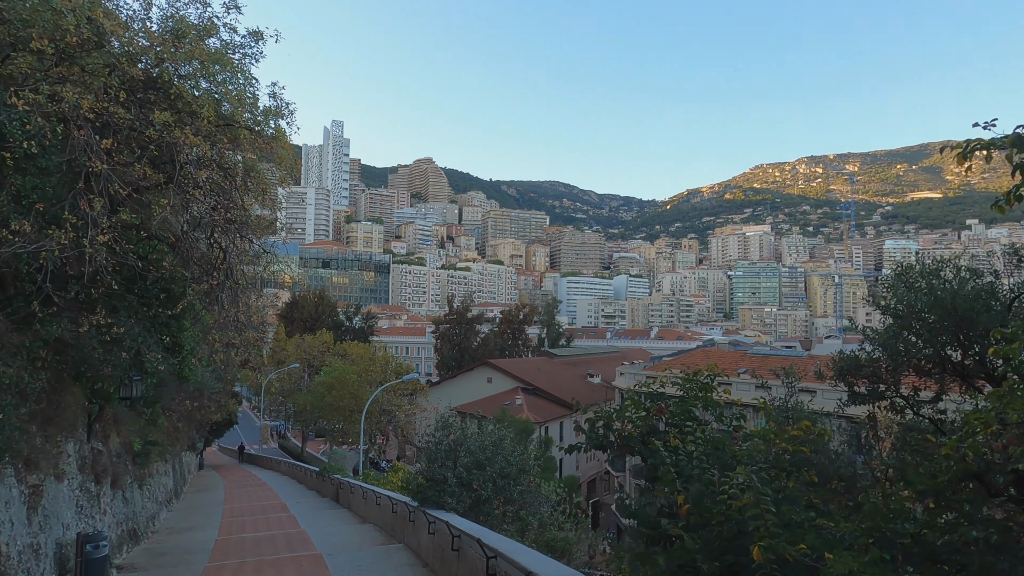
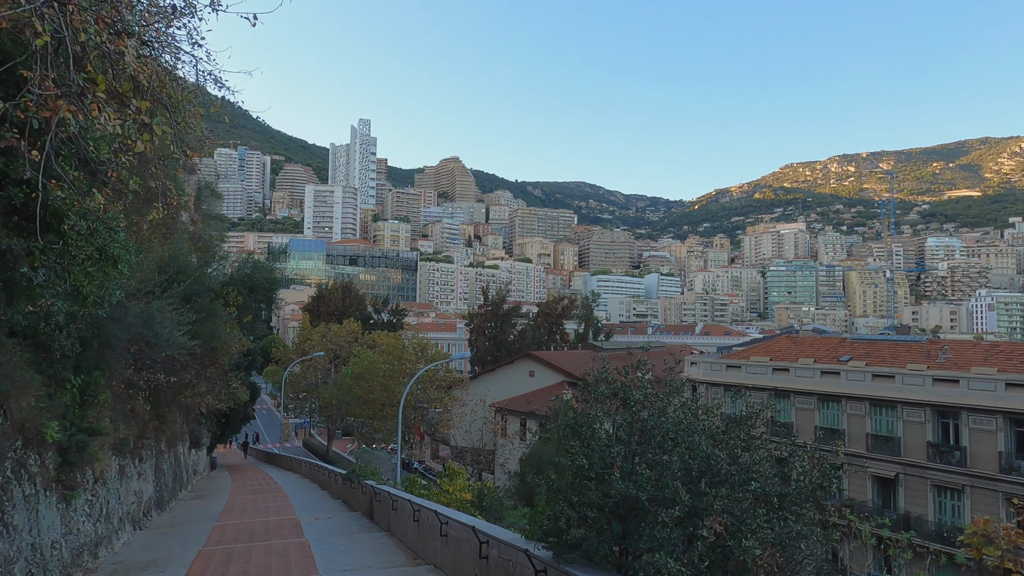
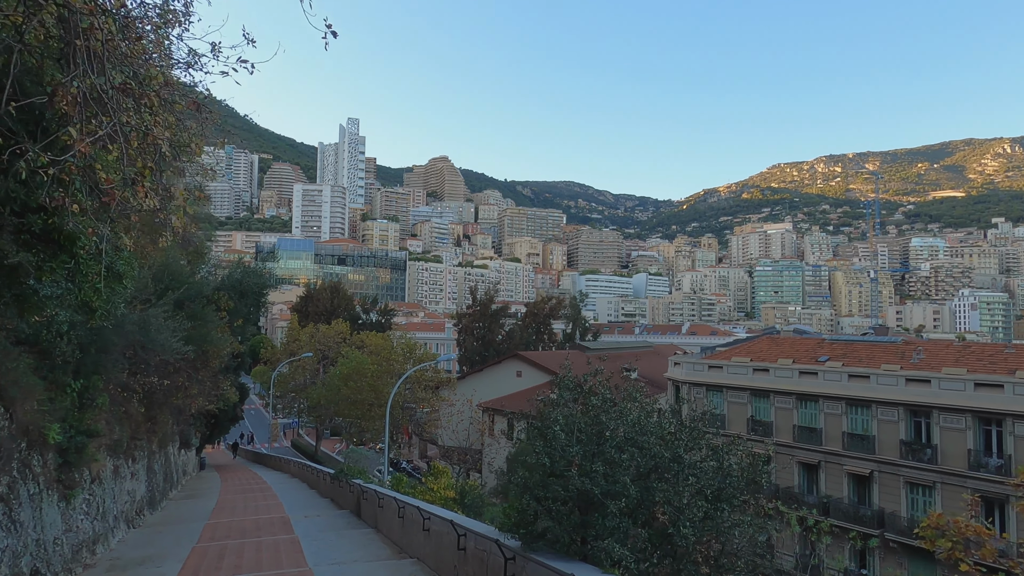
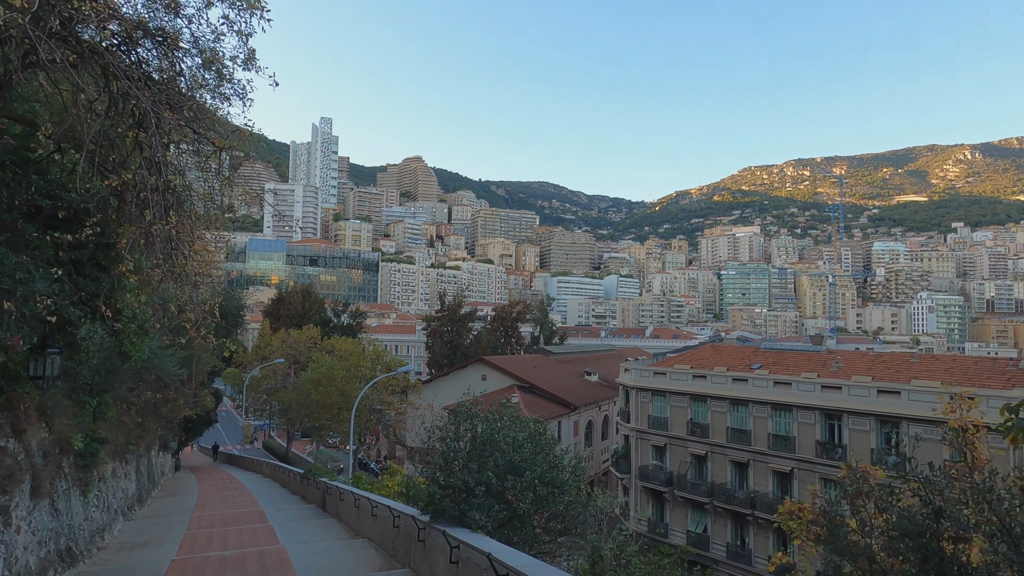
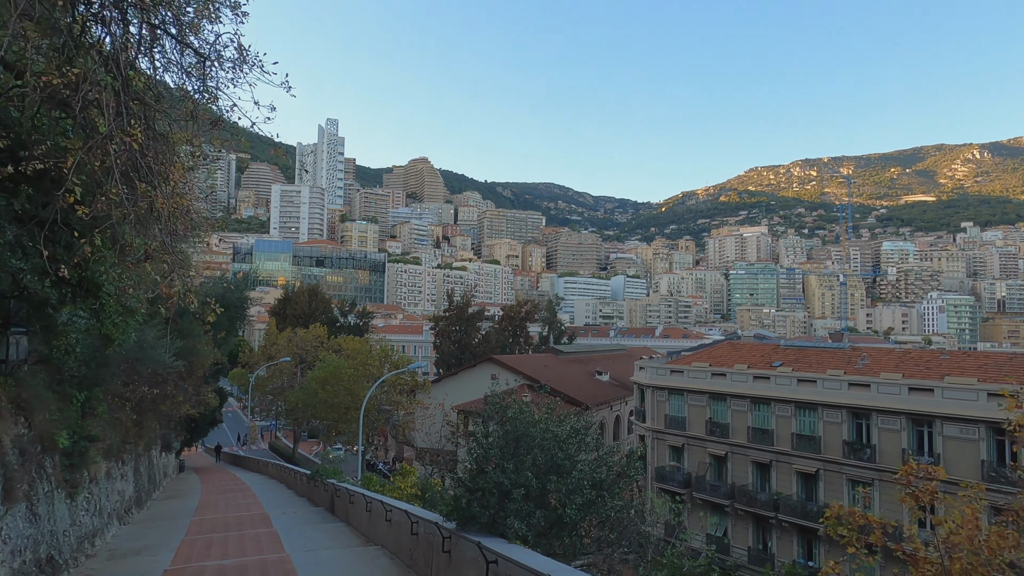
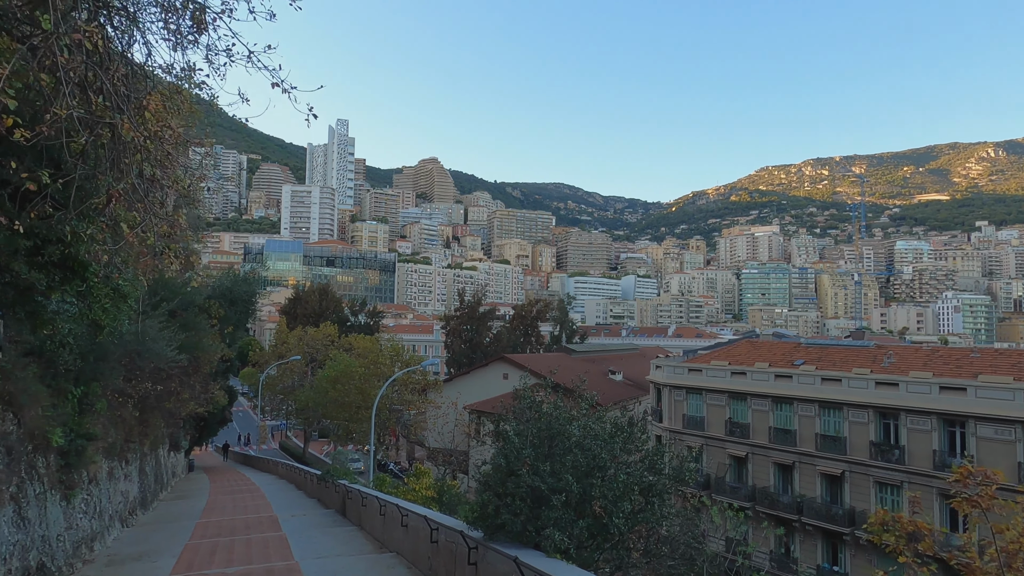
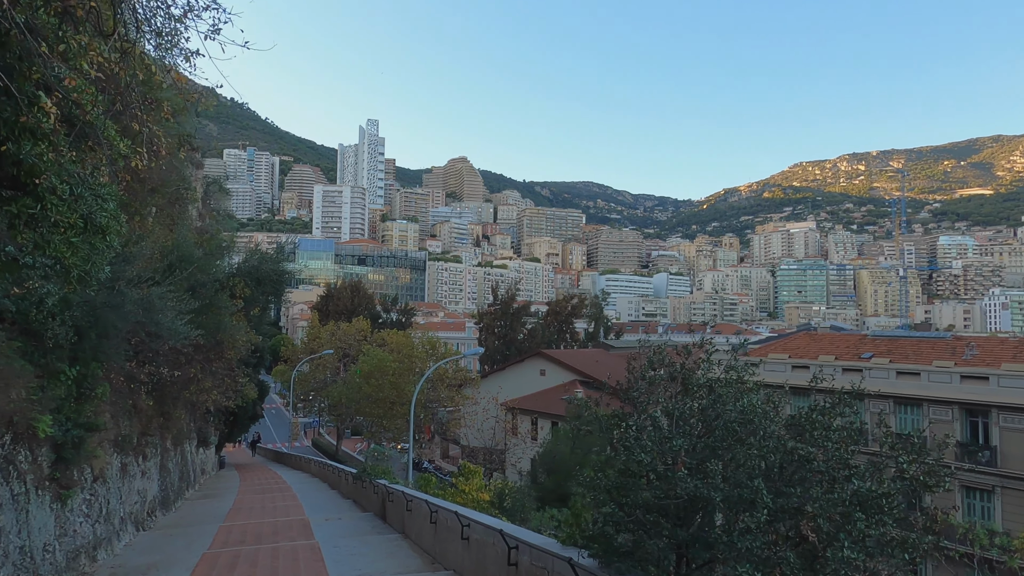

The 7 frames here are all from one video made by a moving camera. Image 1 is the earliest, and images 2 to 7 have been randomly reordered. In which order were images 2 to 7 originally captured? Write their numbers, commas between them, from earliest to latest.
4, 5, 6, 3, 2, 7
